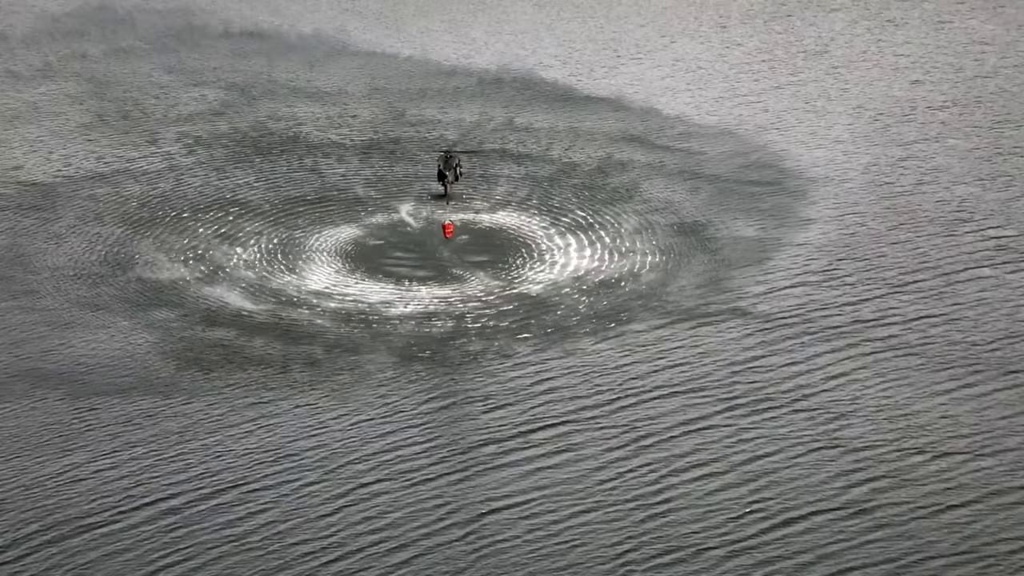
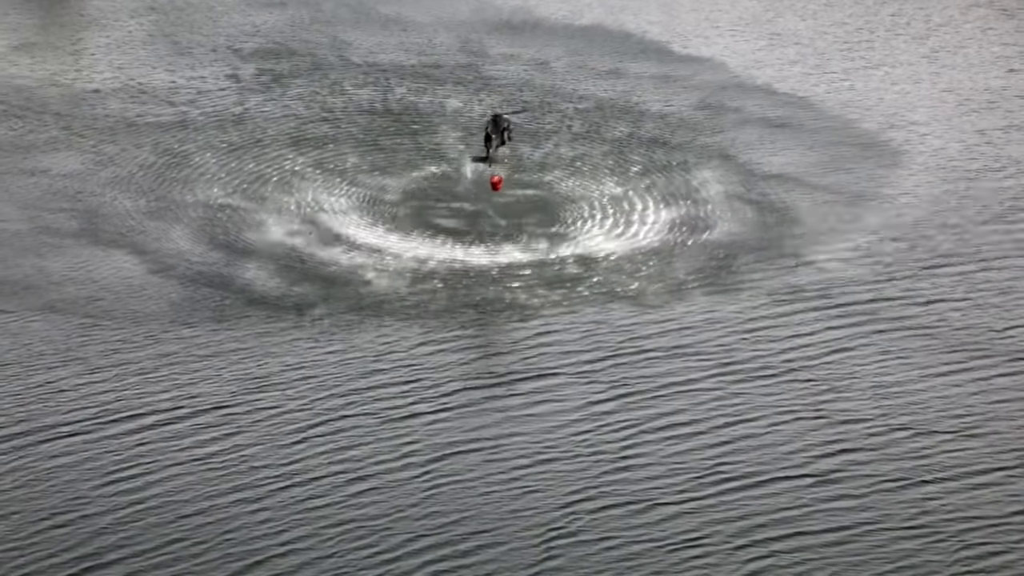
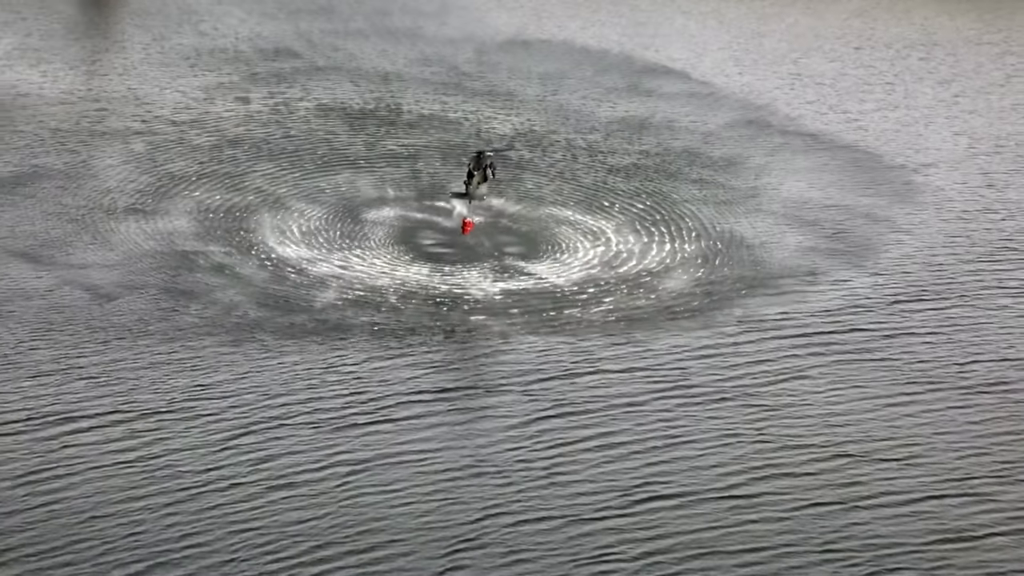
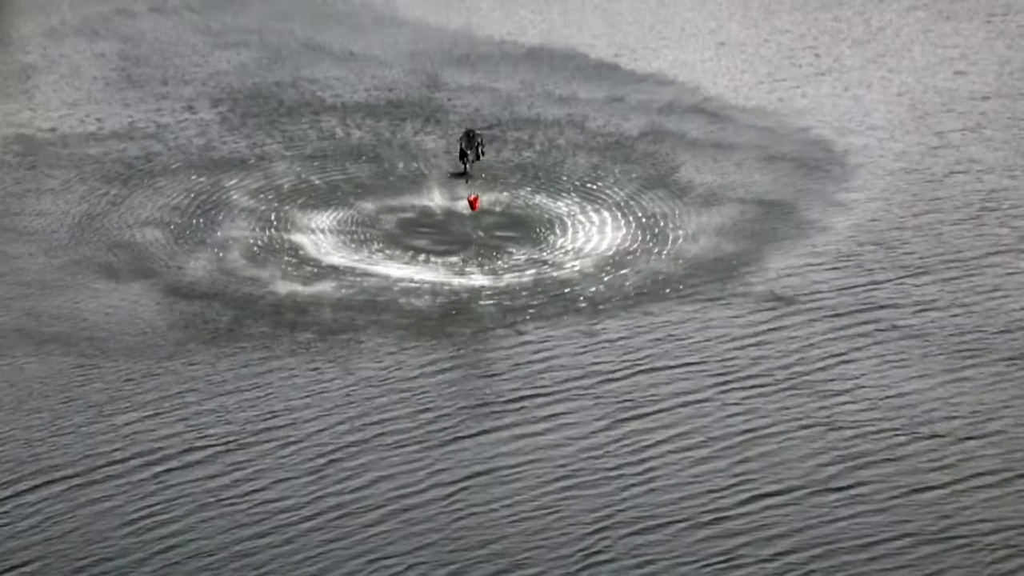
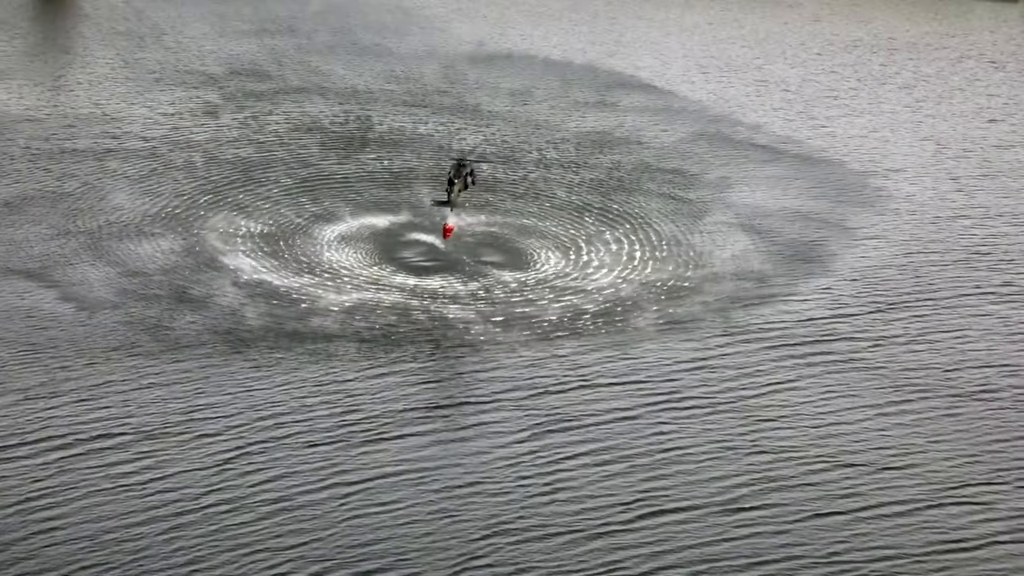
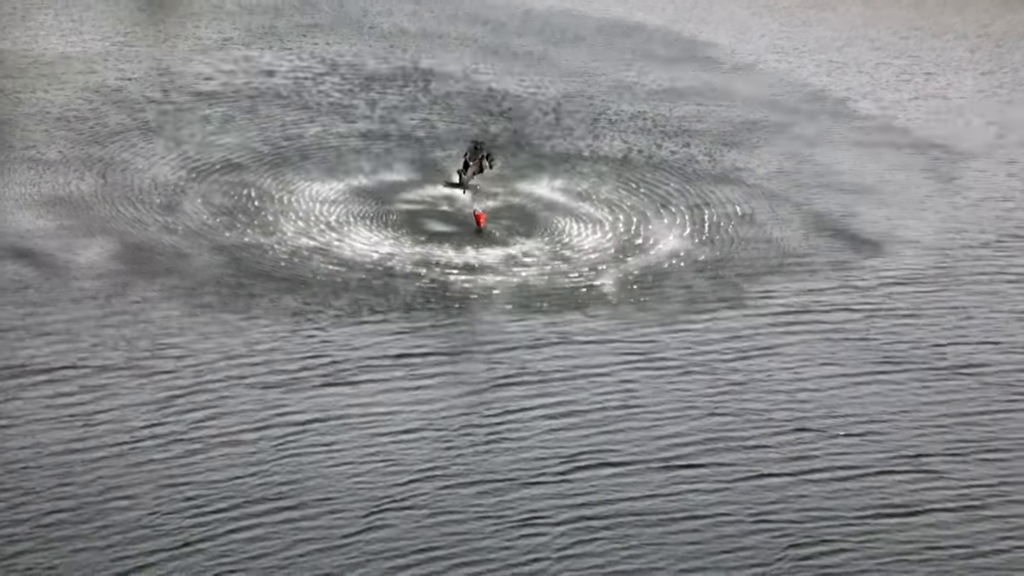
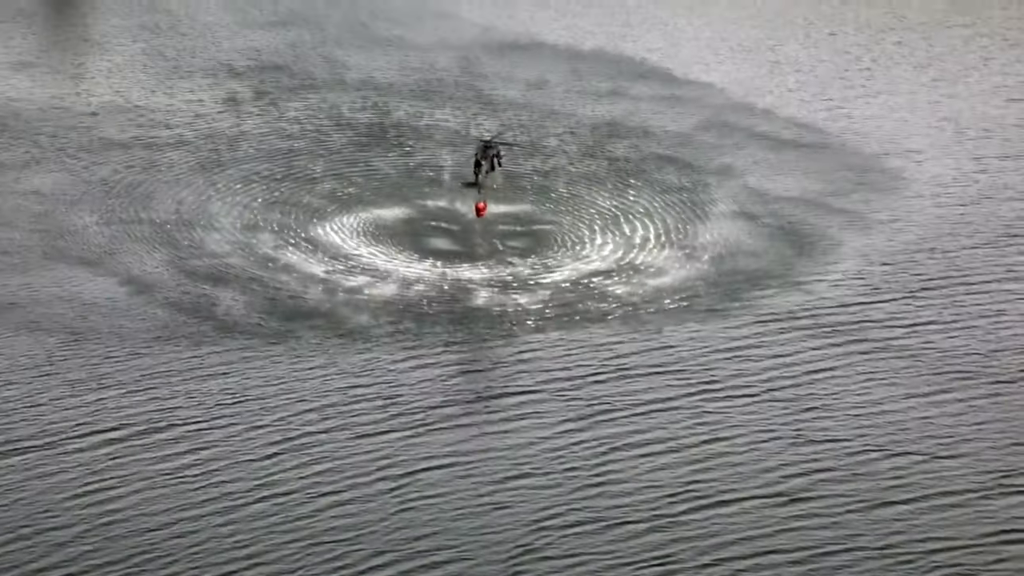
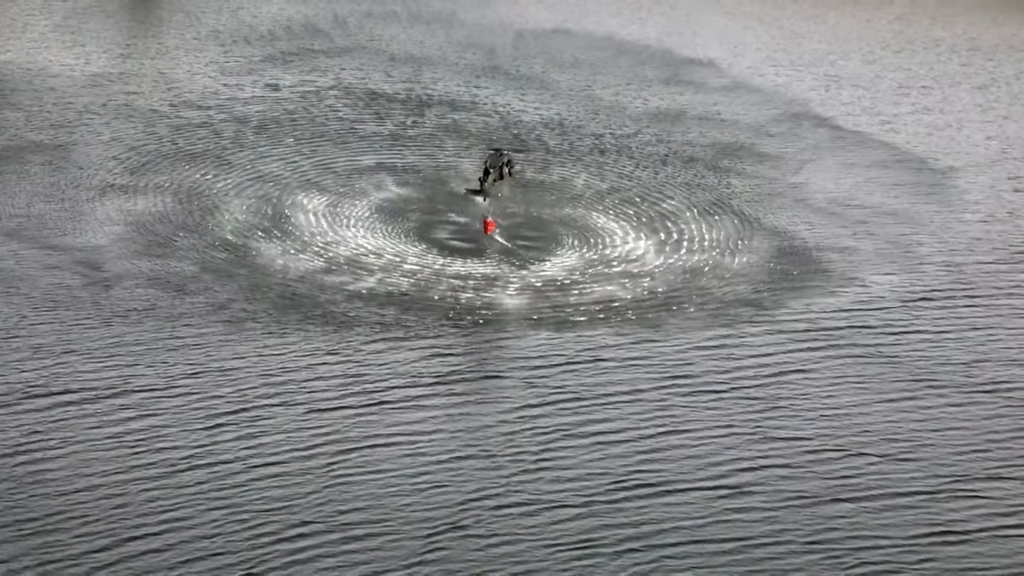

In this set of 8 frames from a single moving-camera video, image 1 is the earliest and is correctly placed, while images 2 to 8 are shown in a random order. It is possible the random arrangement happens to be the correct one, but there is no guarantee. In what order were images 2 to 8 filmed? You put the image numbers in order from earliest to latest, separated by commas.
4, 2, 7, 5, 3, 8, 6
